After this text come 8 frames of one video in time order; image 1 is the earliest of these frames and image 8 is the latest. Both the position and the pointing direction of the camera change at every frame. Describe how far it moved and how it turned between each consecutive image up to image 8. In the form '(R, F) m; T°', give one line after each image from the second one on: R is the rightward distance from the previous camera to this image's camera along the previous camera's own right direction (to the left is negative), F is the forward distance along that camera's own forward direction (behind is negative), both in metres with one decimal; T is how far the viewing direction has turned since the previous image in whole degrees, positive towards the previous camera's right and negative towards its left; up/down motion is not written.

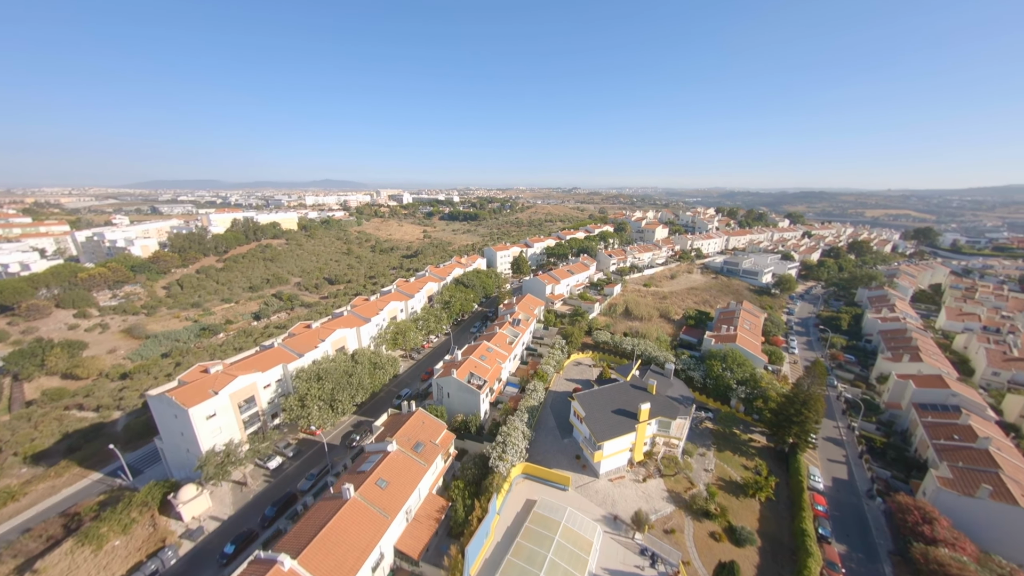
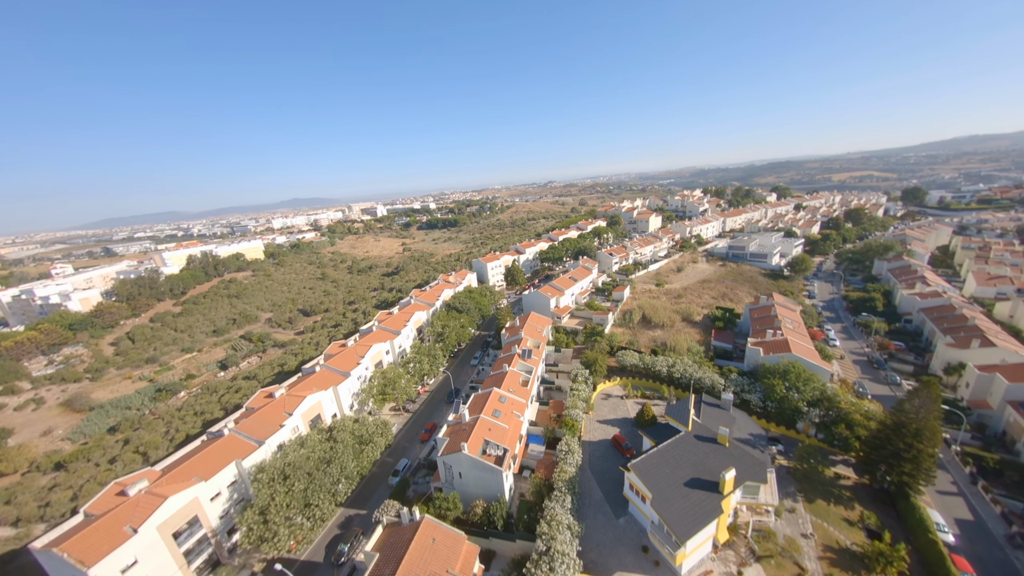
(-1.6, +6.4) m; +2°
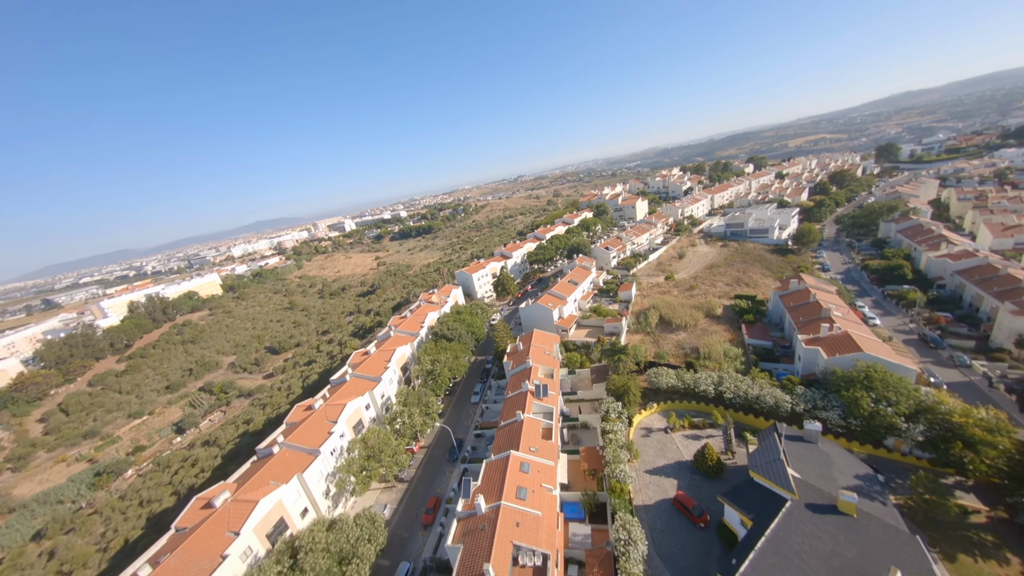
(-1.3, +6.4) m; +3°
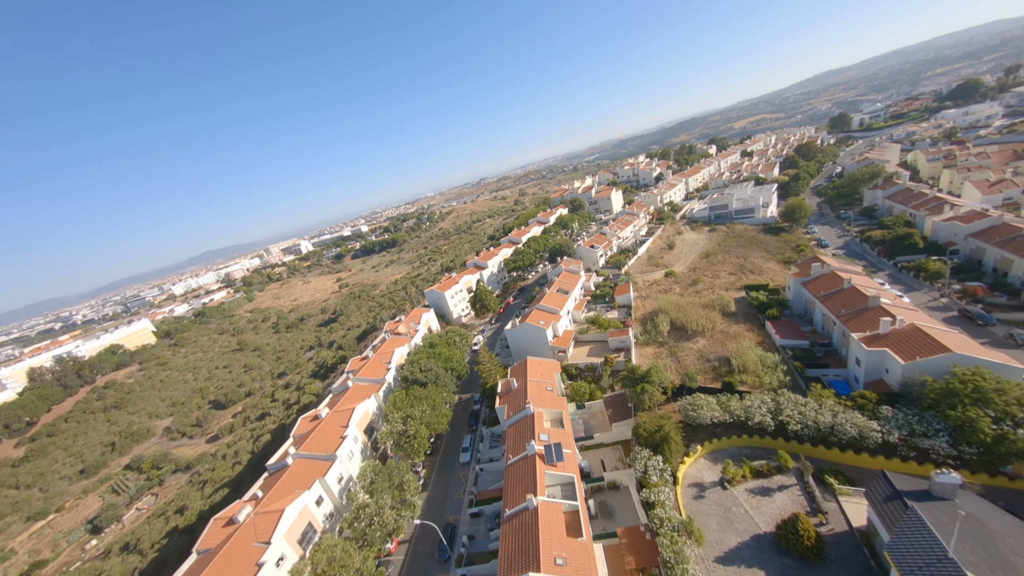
(-0.5, +6.8) m; +4°
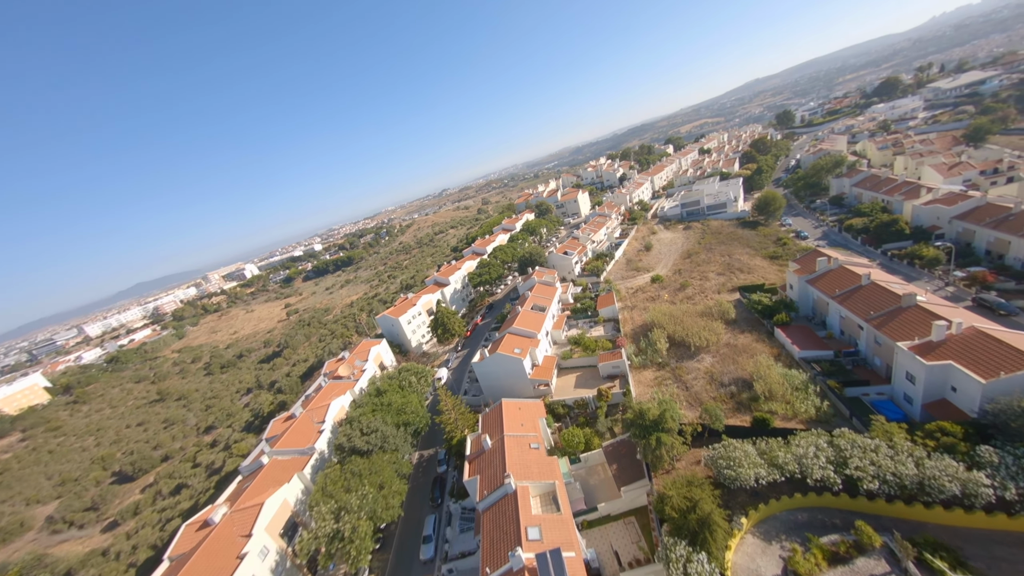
(+0.5, +6.2) m; +5°
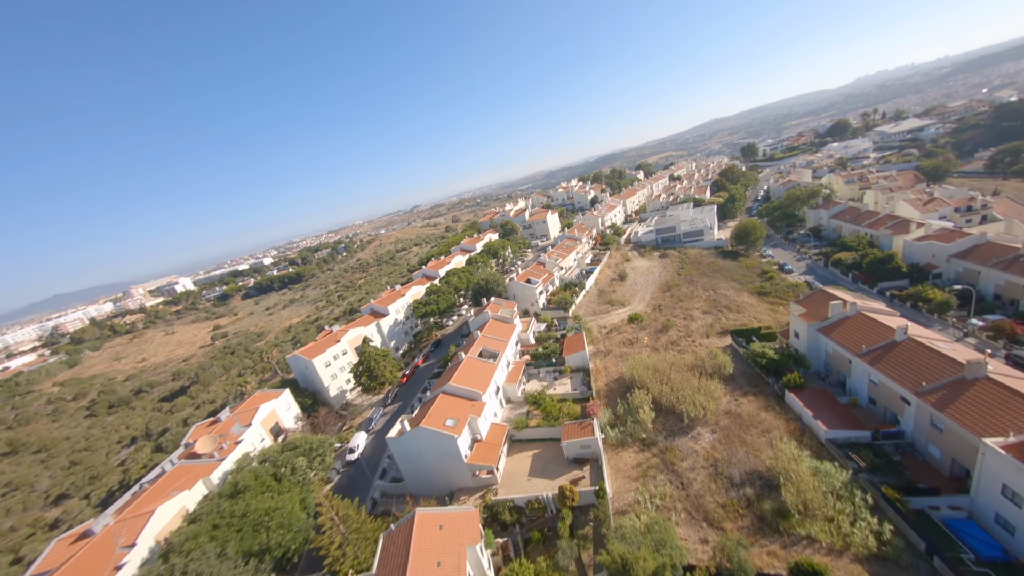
(+2.3, +7.0) m; +5°
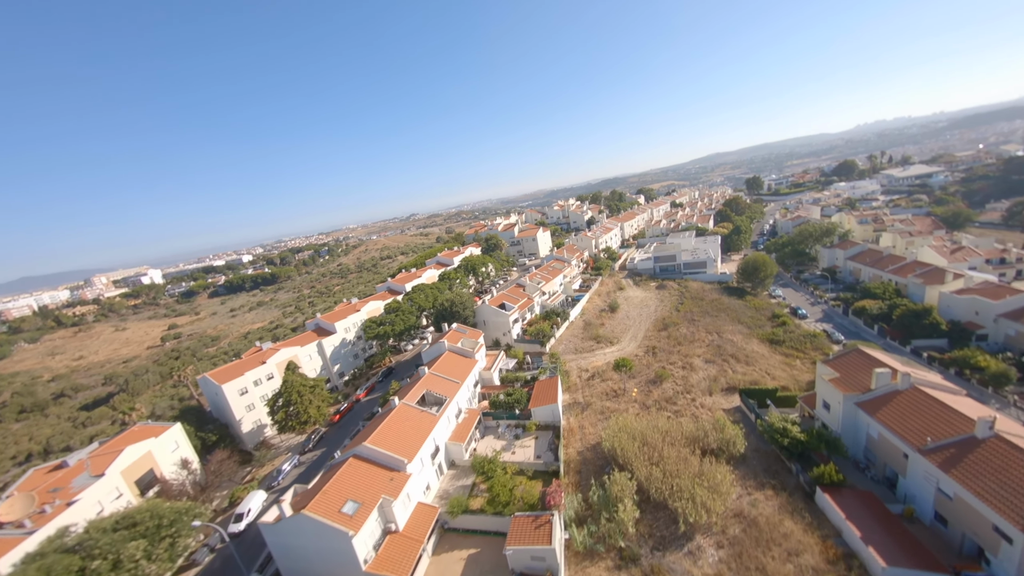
(+2.3, +5.1) m; 0°
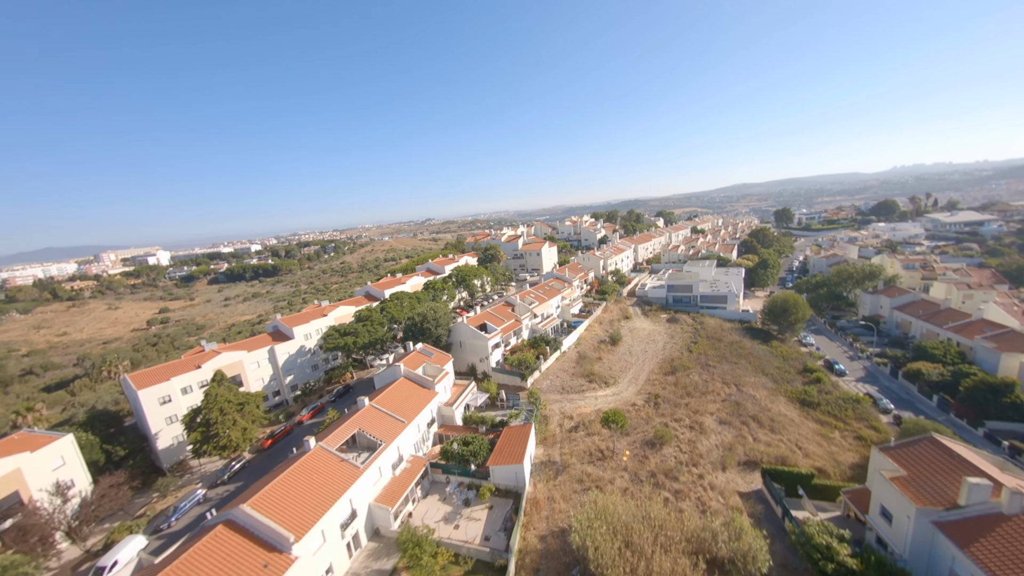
(+2.2, +4.1) m; -2°
